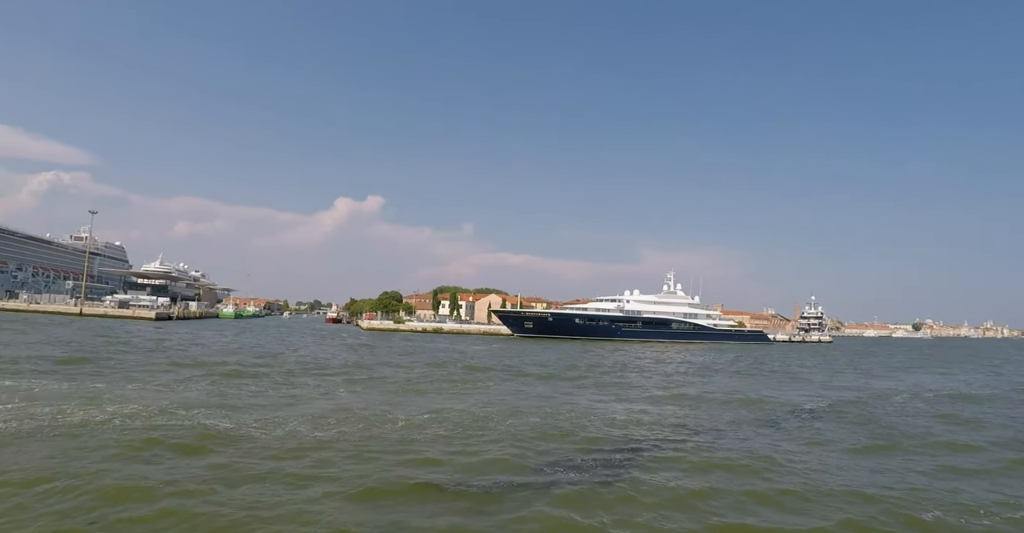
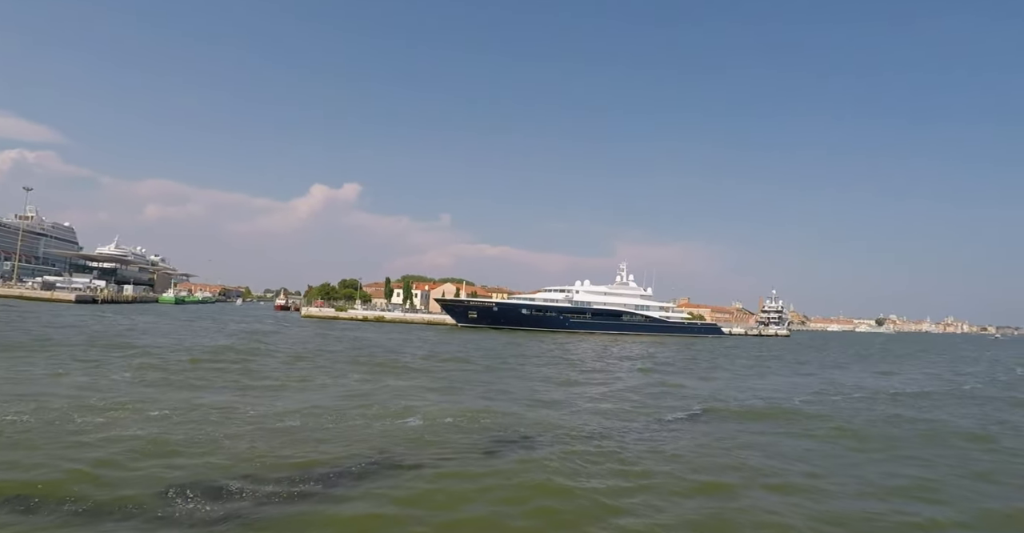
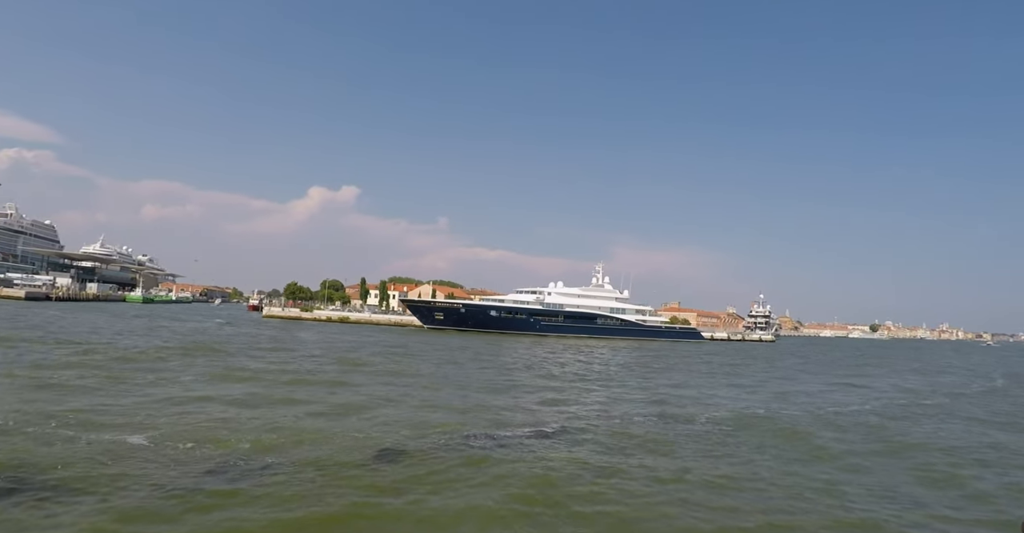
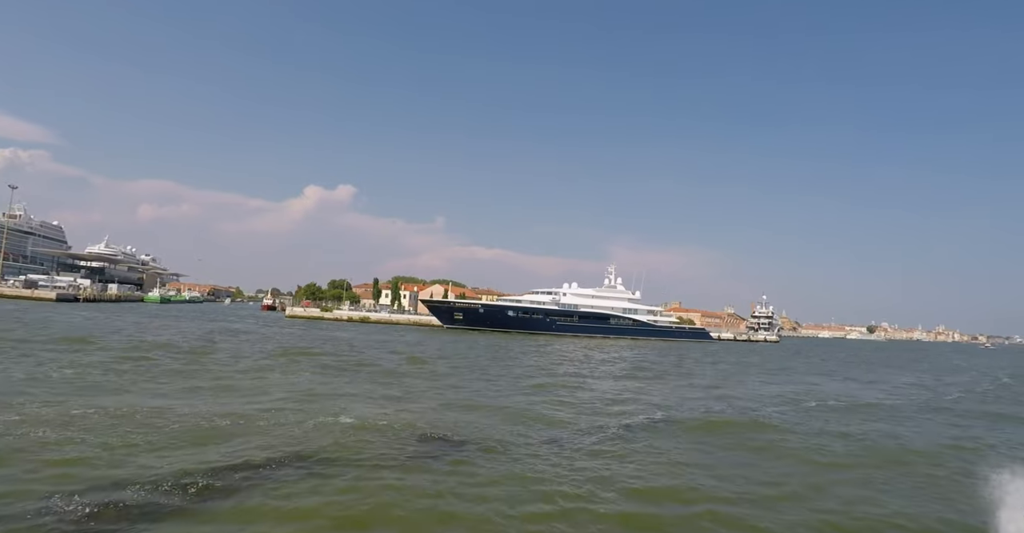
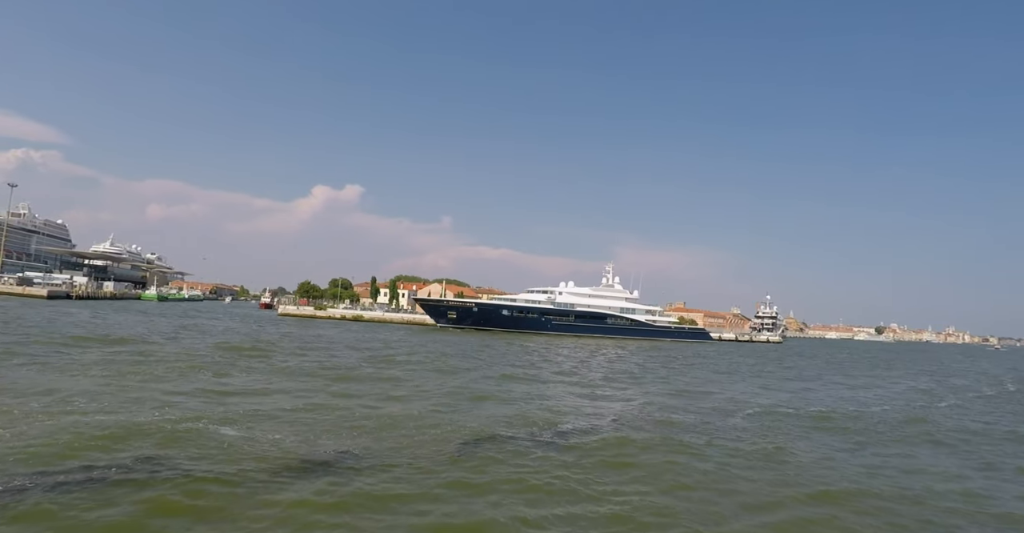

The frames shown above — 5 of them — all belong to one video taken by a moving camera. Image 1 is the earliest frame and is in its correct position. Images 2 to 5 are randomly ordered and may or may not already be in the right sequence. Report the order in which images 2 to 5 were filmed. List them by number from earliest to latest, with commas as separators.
2, 4, 5, 3
